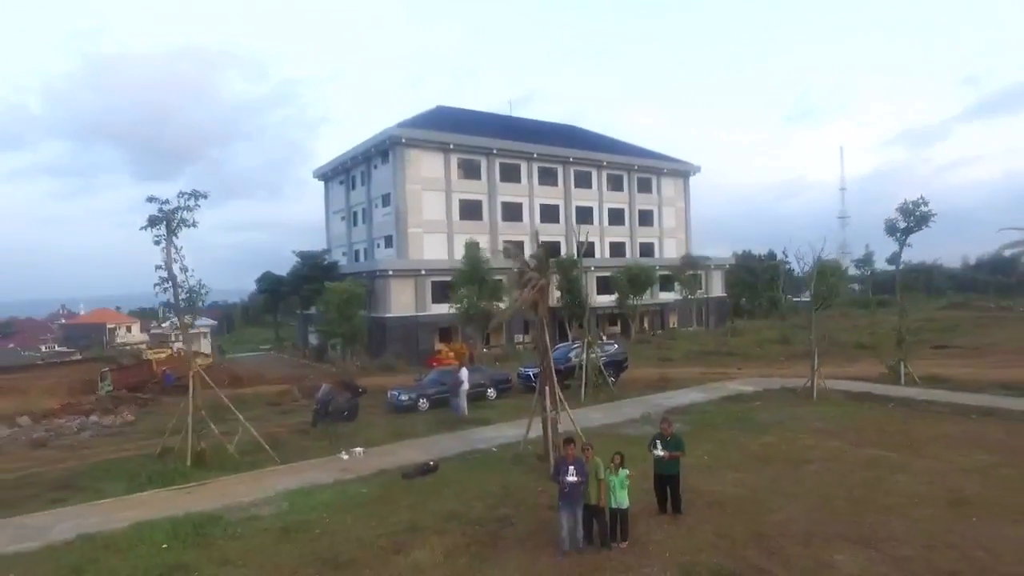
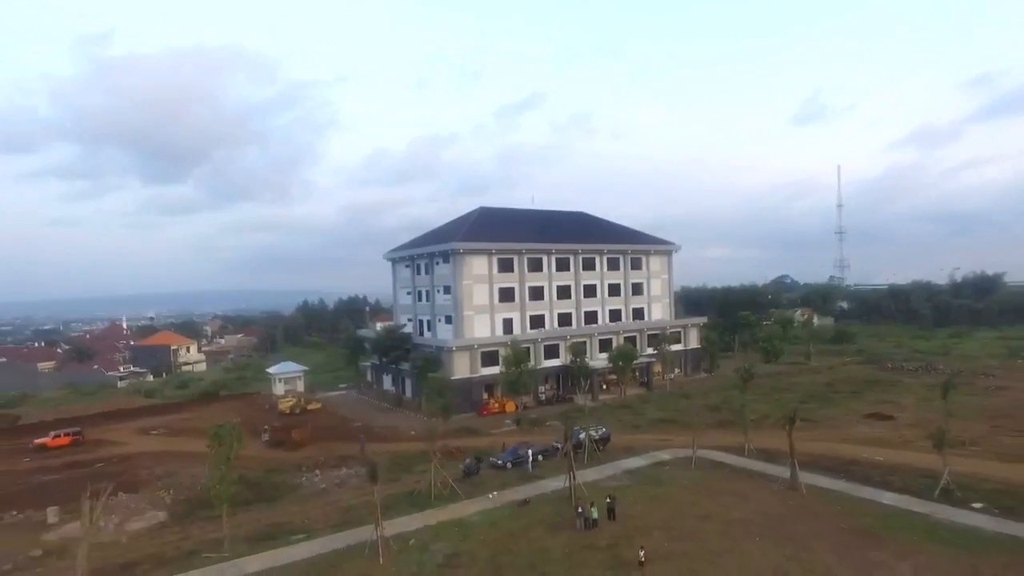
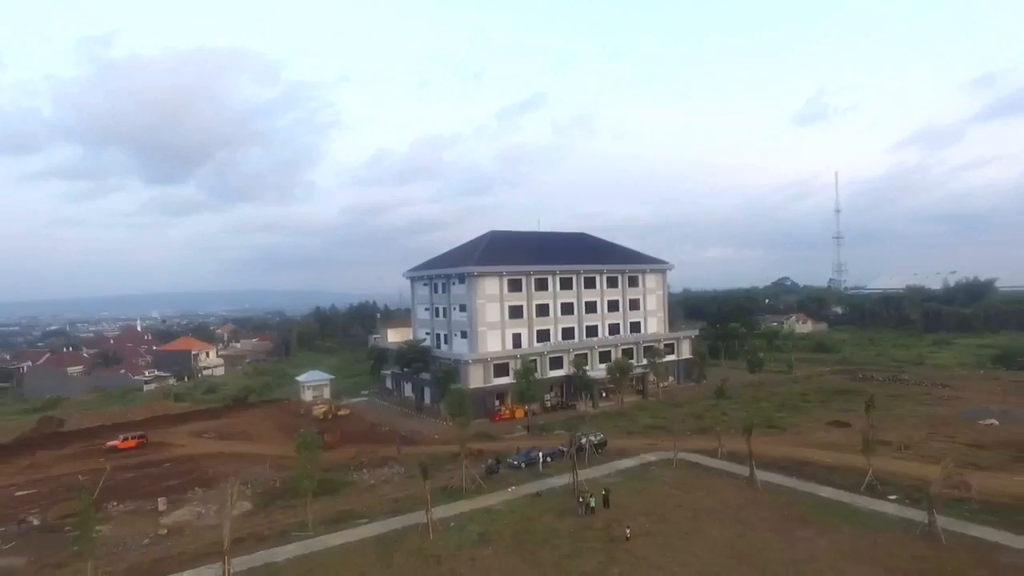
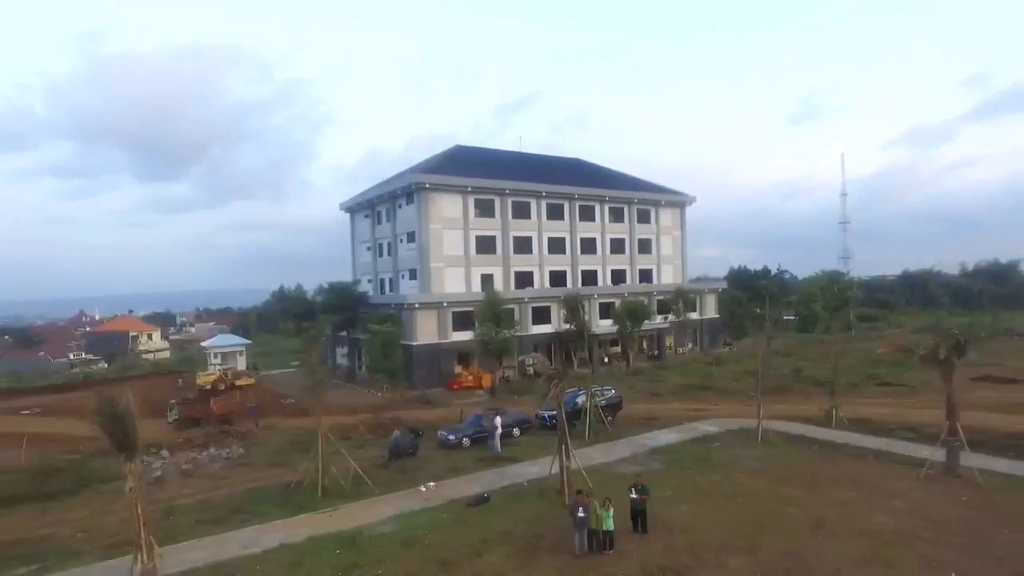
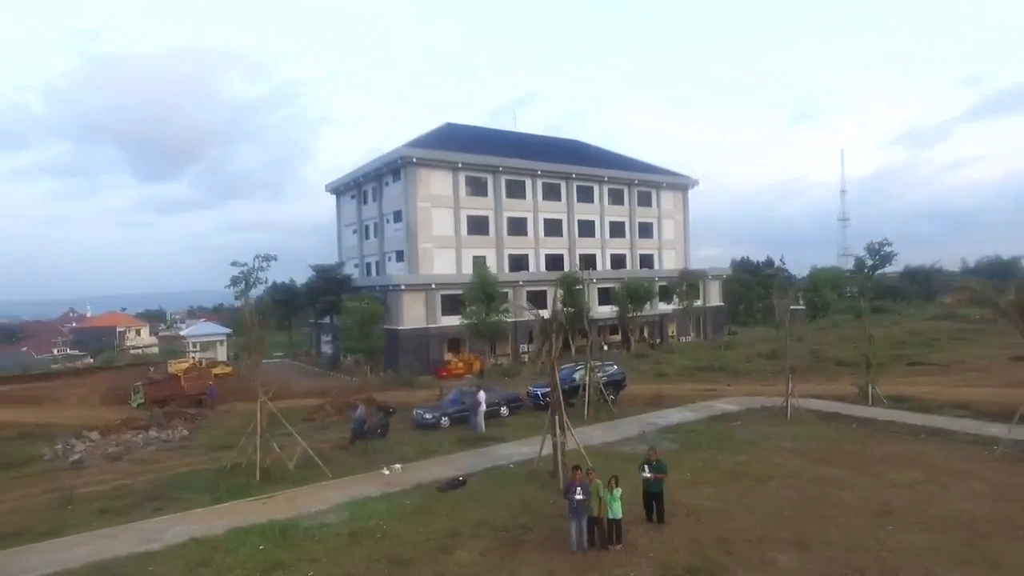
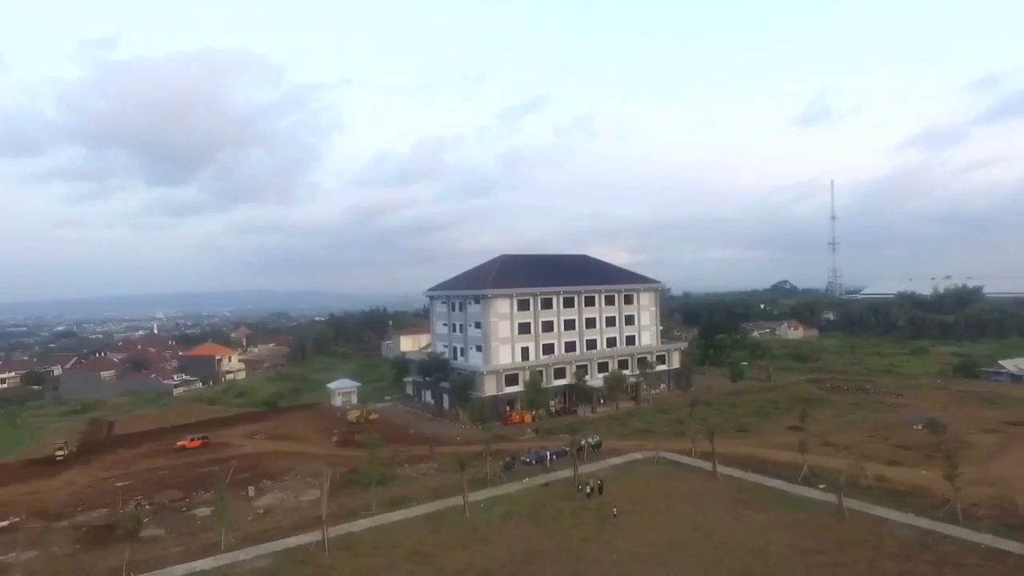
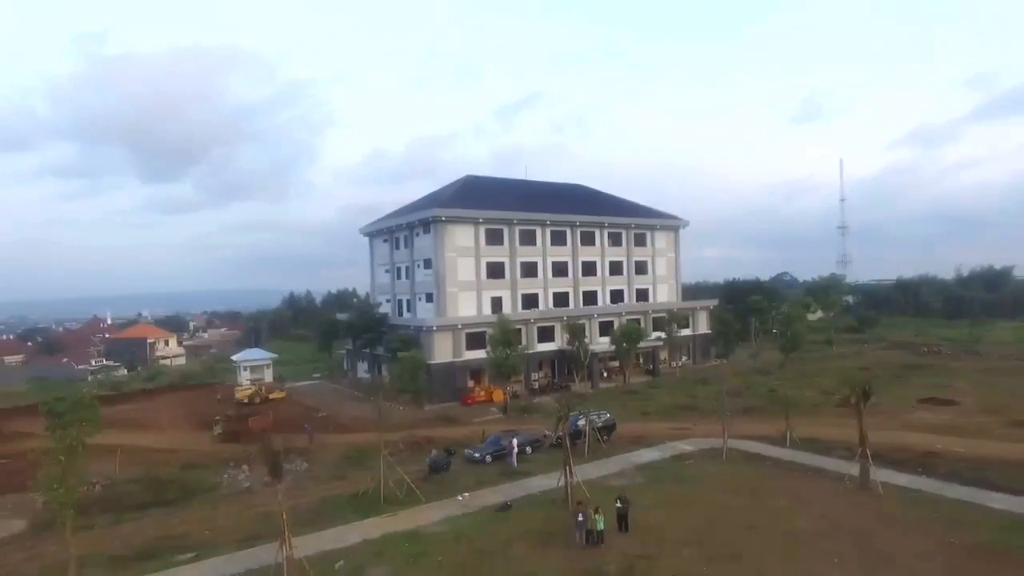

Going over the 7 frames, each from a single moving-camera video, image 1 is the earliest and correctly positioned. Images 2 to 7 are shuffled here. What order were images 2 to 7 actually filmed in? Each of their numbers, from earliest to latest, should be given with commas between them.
5, 4, 7, 2, 3, 6
